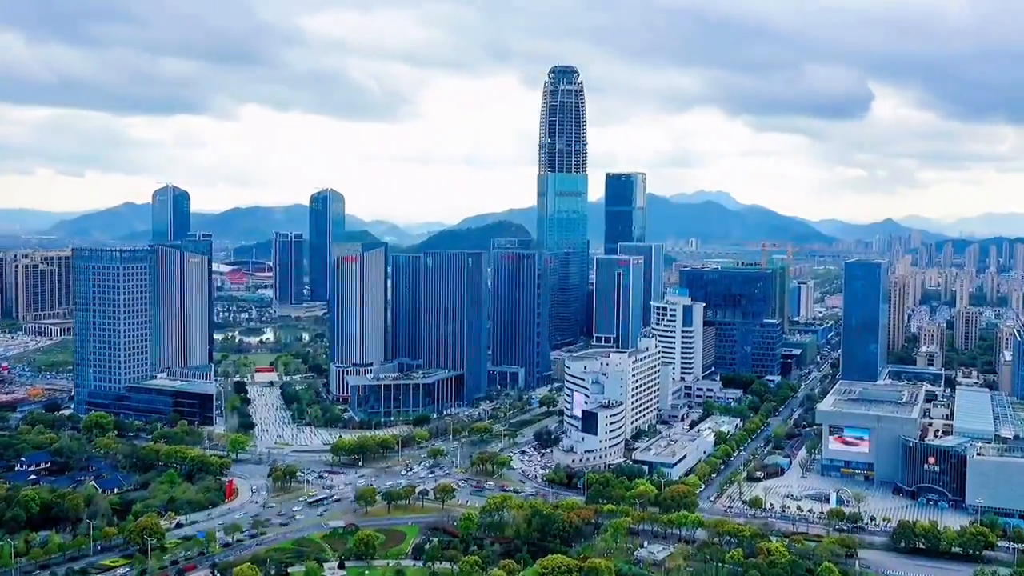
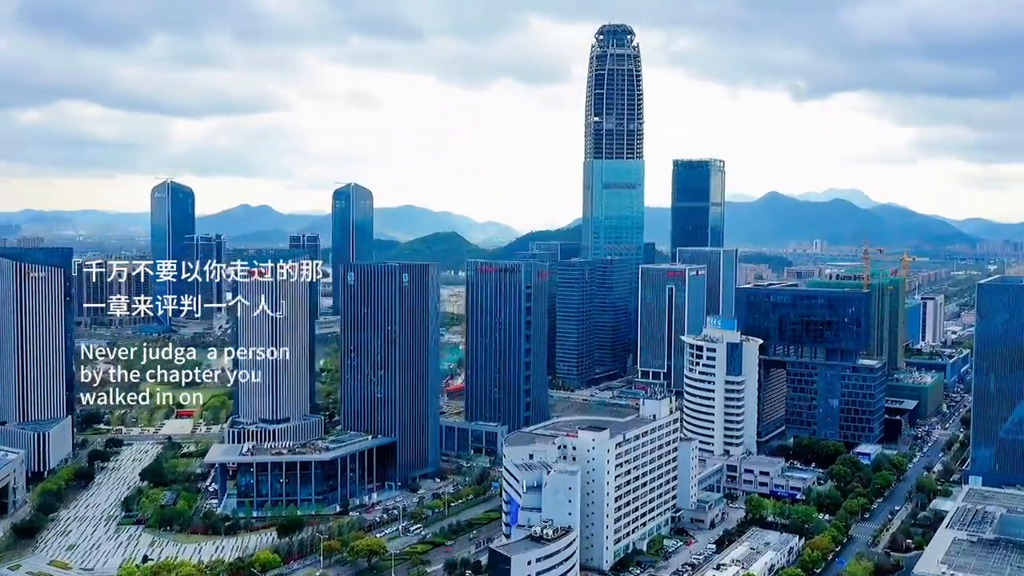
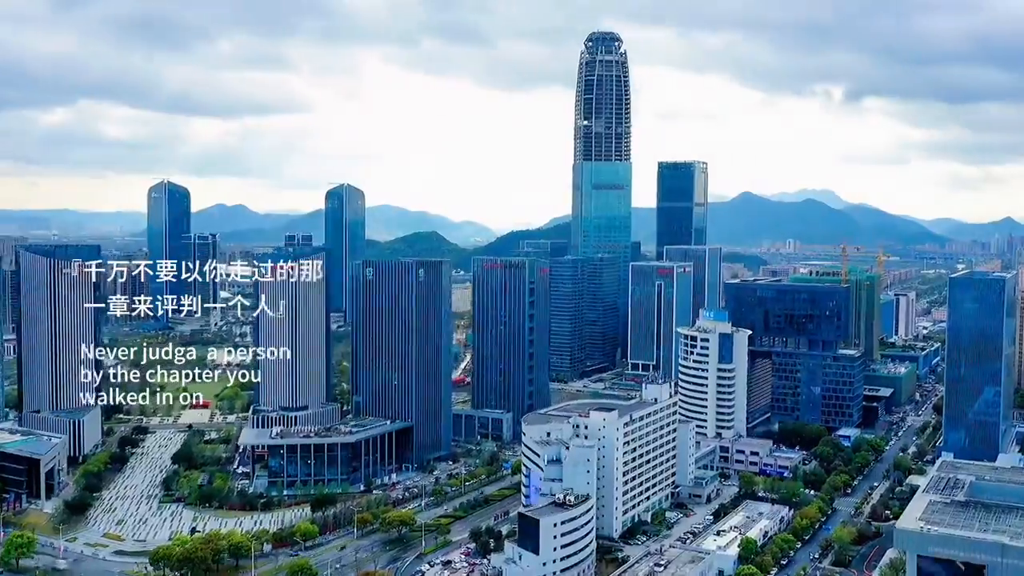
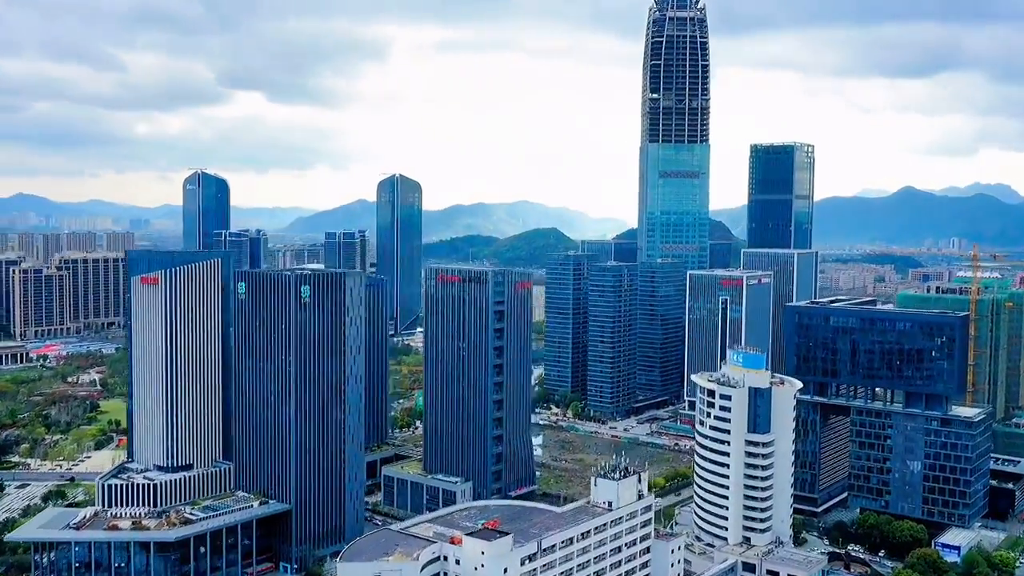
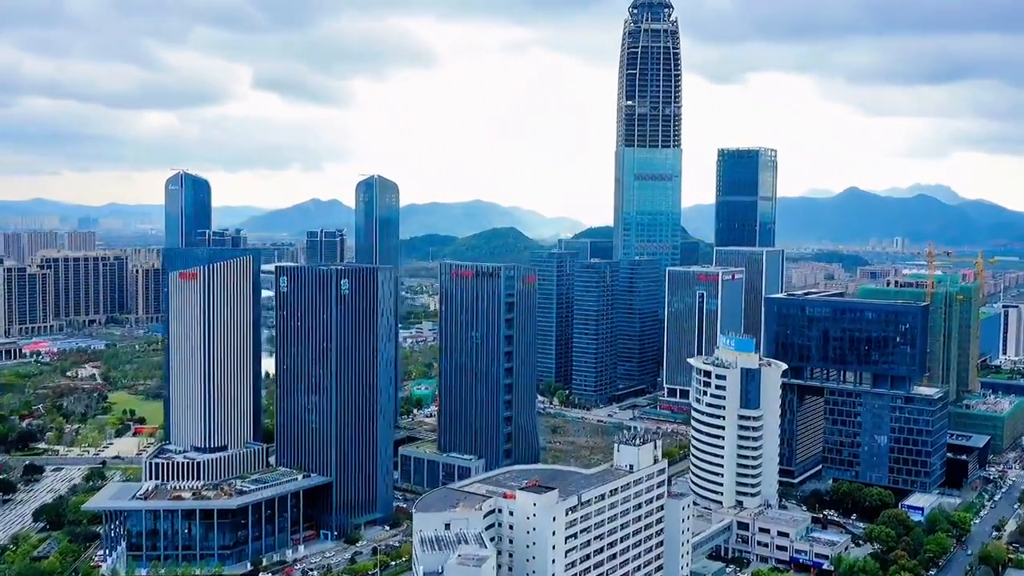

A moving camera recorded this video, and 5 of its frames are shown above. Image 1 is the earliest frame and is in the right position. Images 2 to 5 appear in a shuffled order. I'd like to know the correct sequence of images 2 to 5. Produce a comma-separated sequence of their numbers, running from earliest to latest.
3, 2, 5, 4
